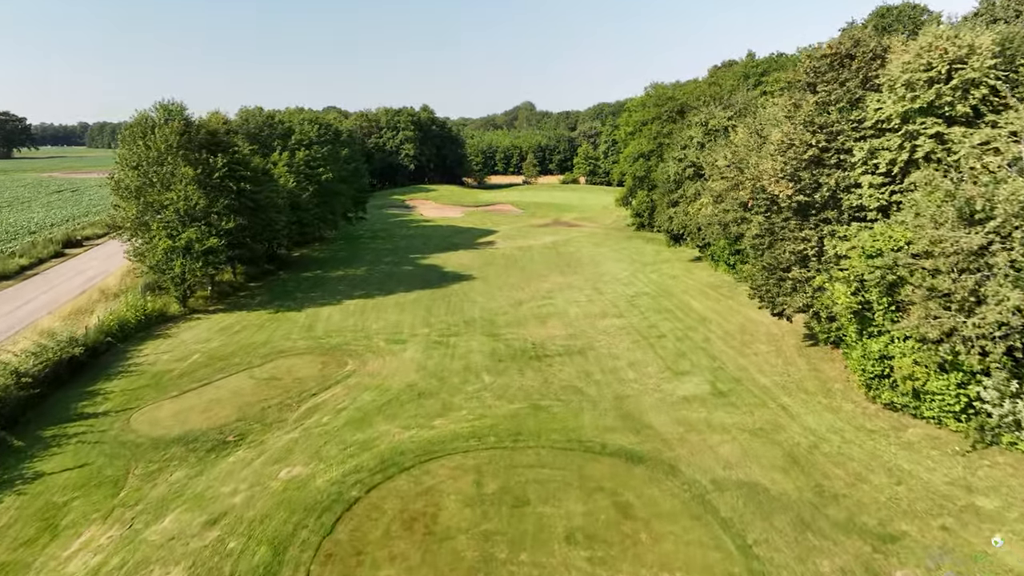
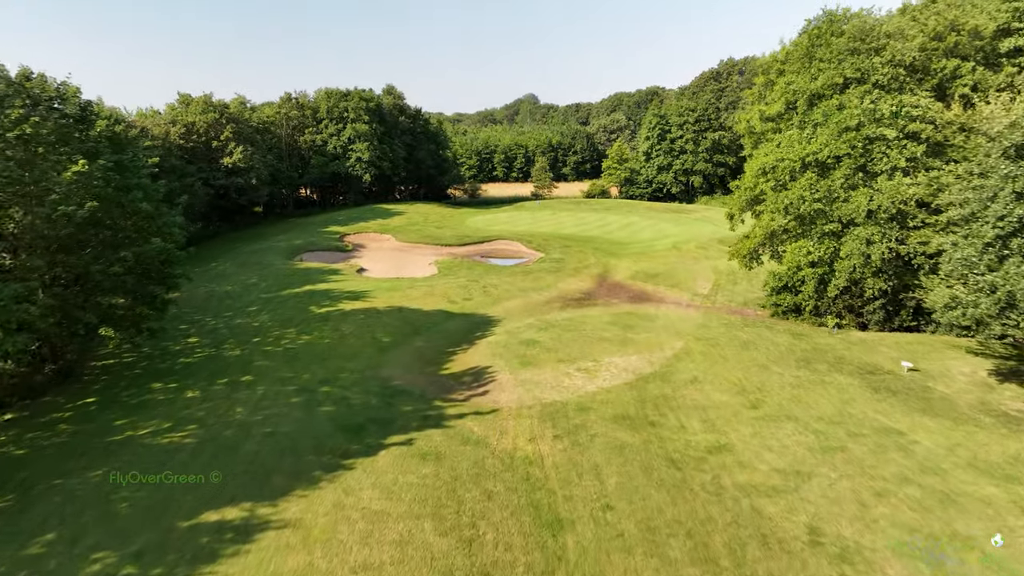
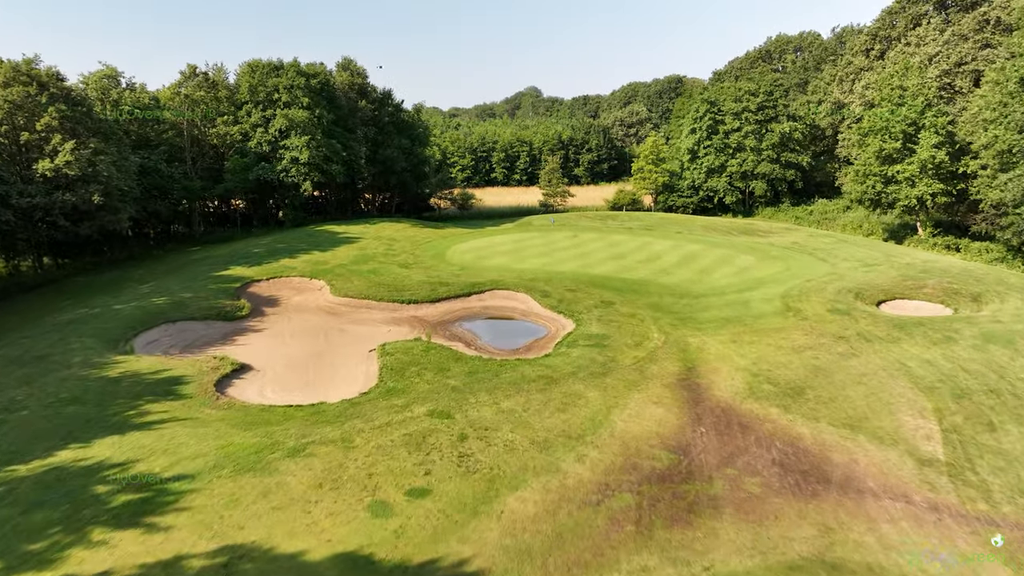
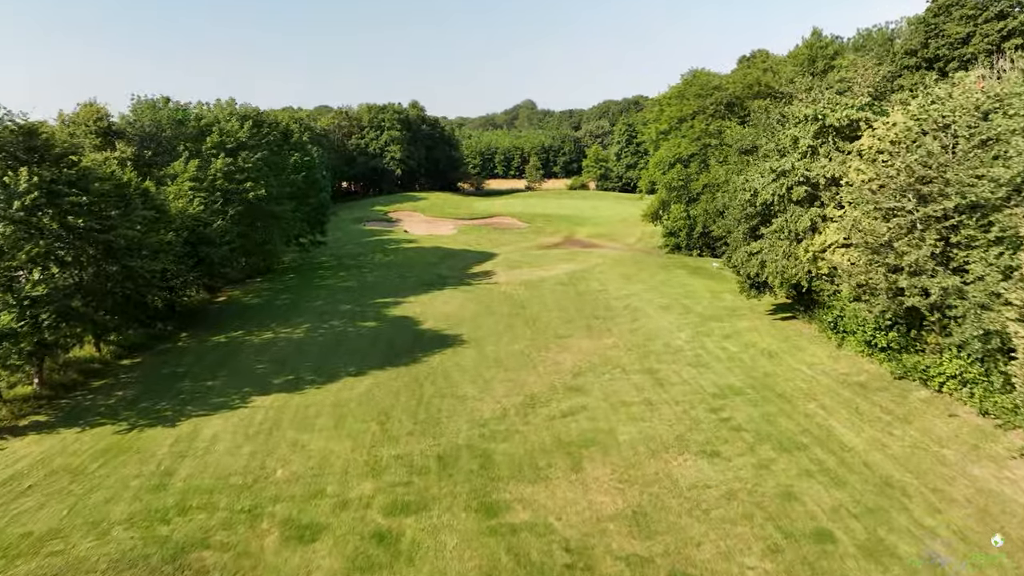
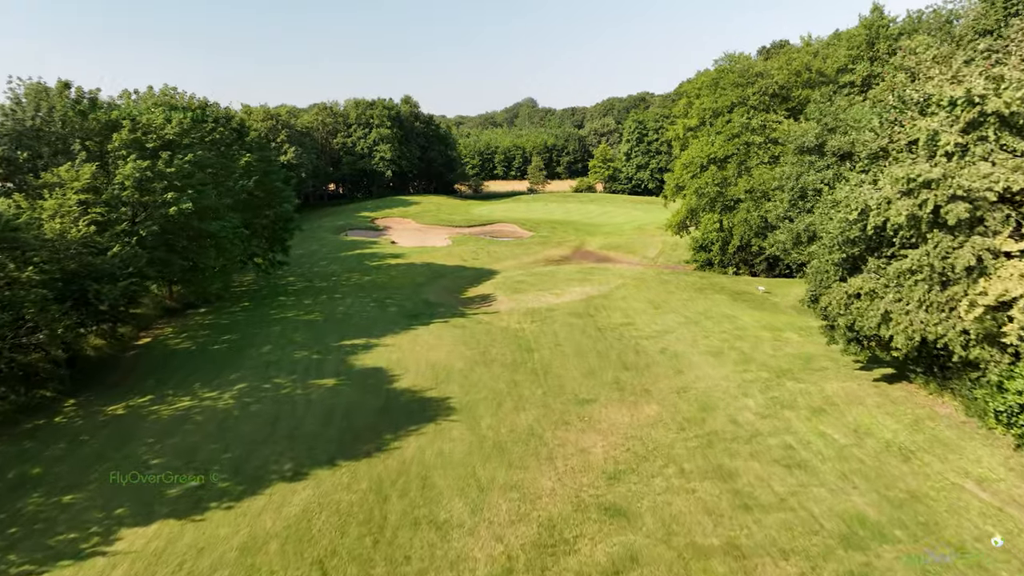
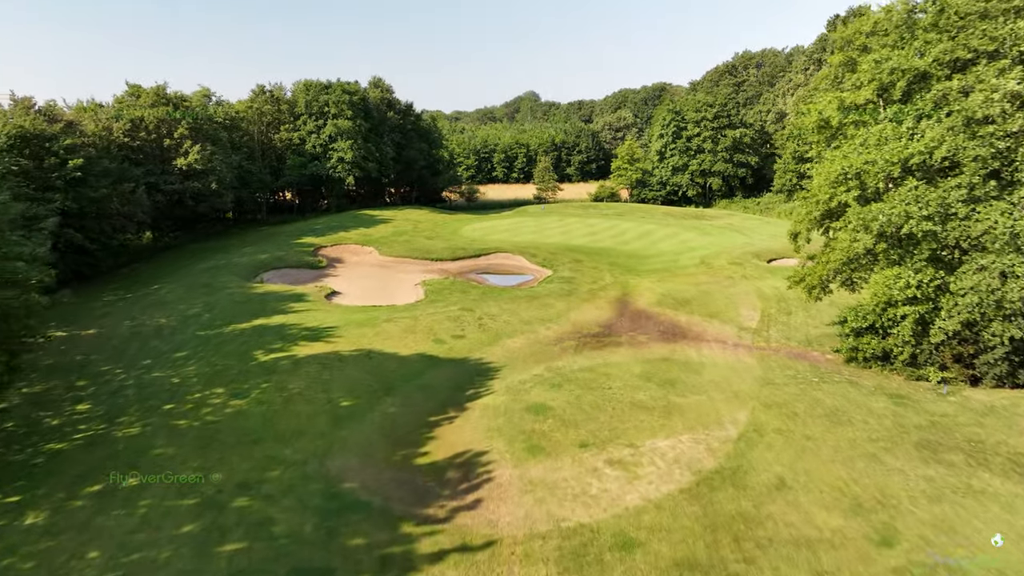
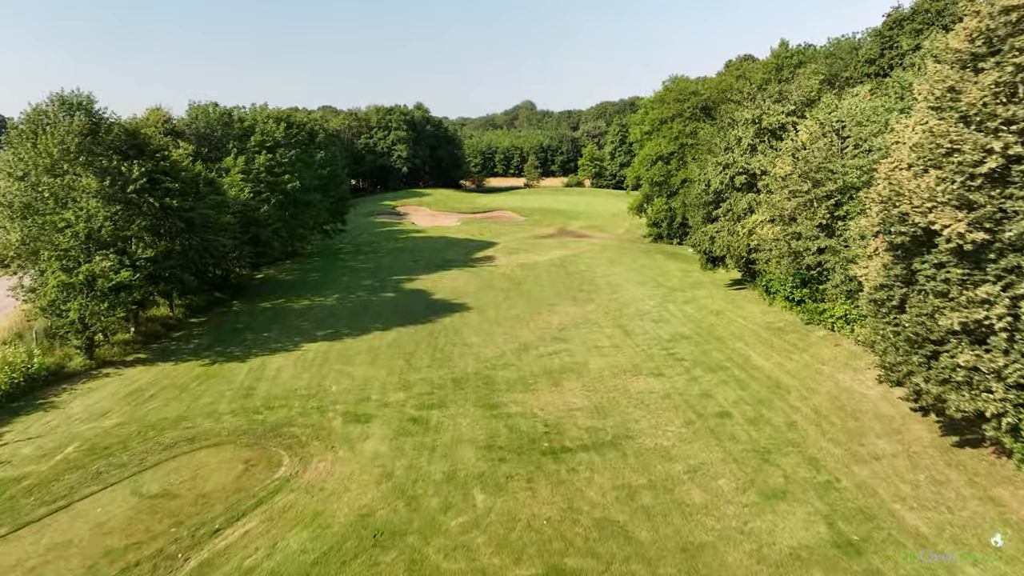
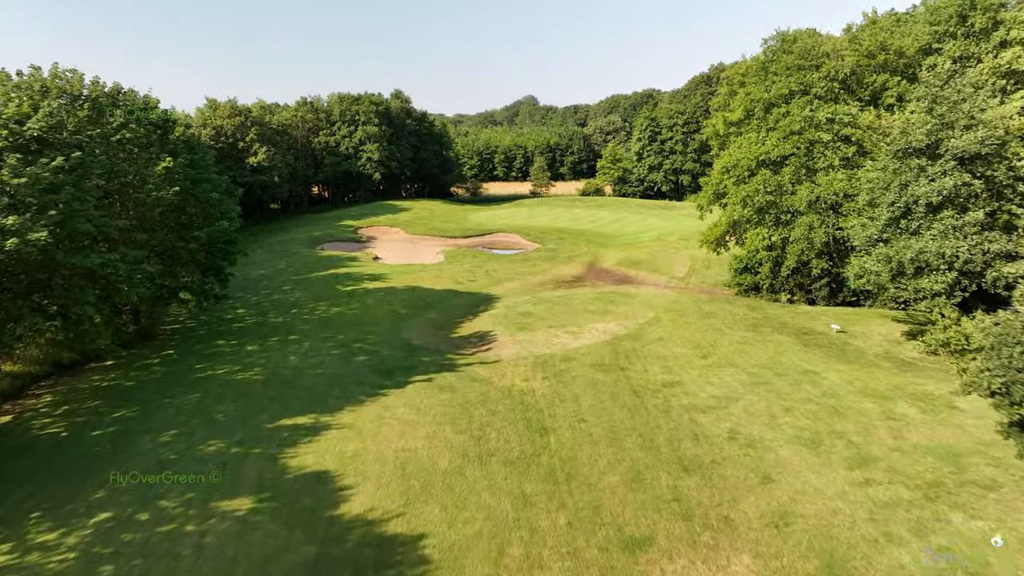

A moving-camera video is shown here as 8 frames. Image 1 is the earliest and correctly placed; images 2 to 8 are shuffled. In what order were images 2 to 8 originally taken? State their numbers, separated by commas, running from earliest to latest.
7, 4, 5, 8, 2, 6, 3
